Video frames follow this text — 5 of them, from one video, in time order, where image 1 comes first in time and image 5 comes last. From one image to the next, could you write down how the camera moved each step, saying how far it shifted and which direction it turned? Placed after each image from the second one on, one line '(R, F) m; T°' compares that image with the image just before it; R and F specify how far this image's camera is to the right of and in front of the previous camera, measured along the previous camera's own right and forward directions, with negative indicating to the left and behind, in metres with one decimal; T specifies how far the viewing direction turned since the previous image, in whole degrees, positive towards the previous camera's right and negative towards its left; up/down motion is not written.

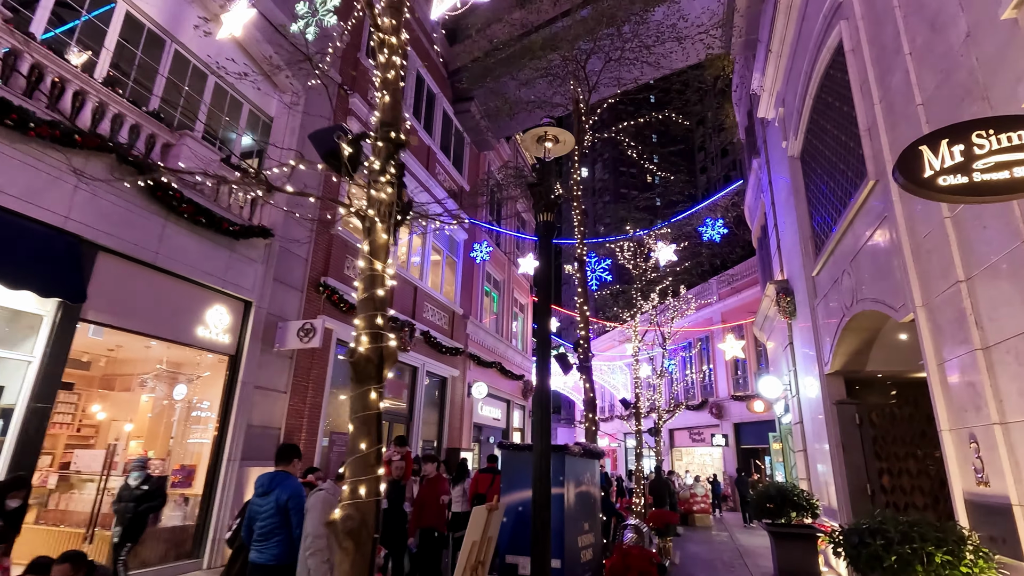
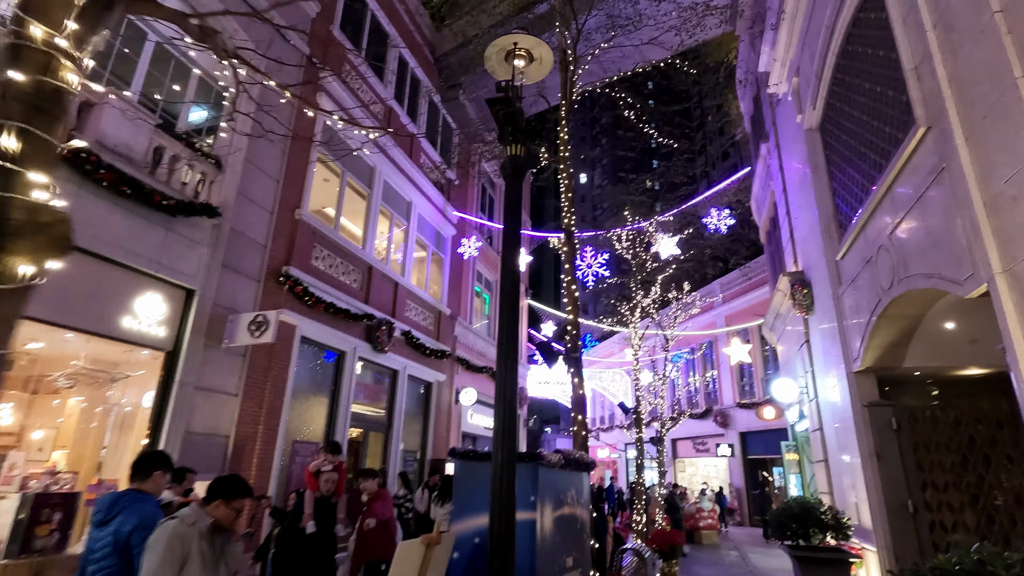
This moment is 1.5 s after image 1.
(+0.3, +1.1) m; 0°
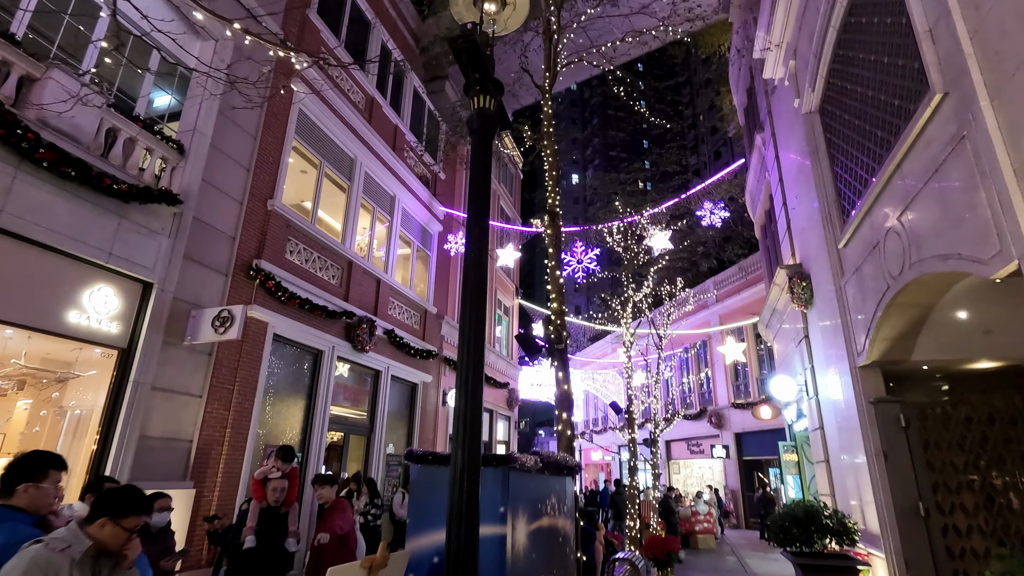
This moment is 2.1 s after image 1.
(+0.1, +0.5) m; +1°
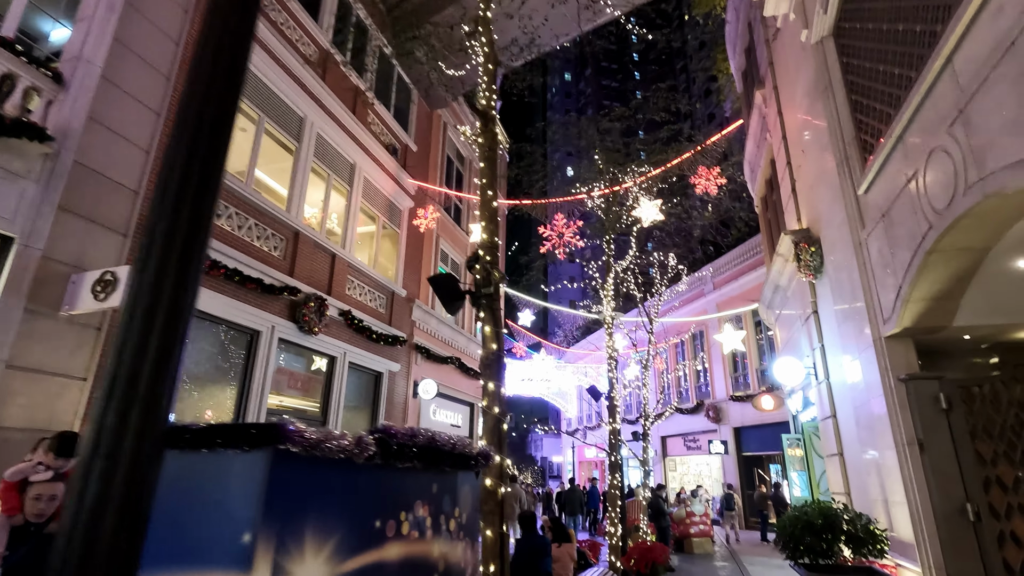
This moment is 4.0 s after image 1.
(+0.5, +1.3) m; 0°
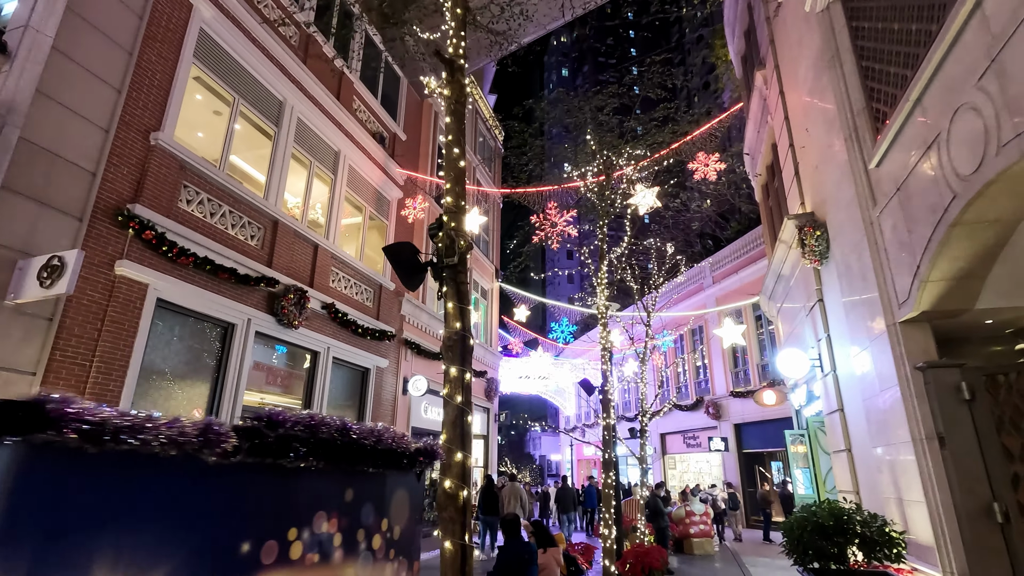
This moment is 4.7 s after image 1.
(+0.2, +0.5) m; 0°
